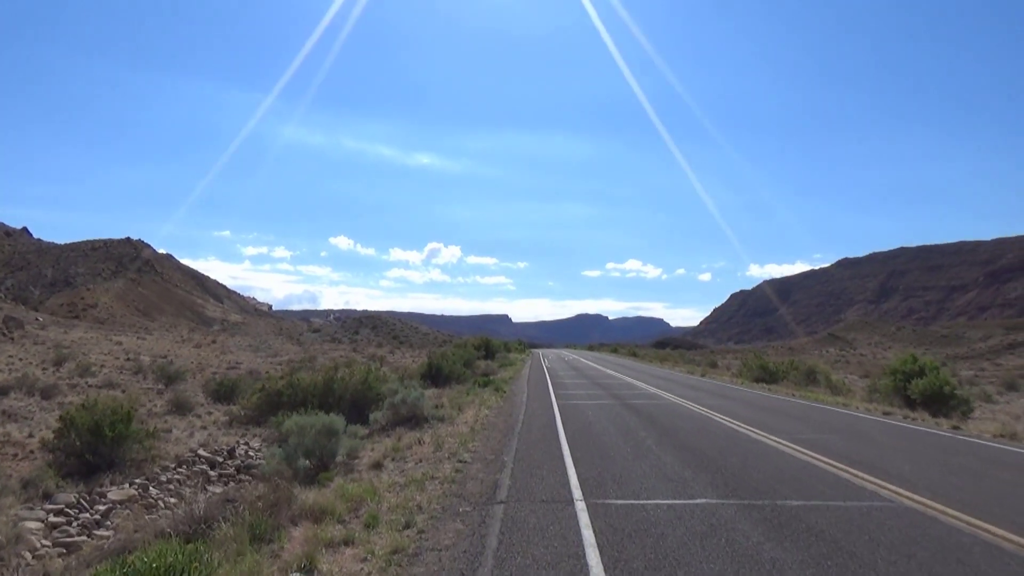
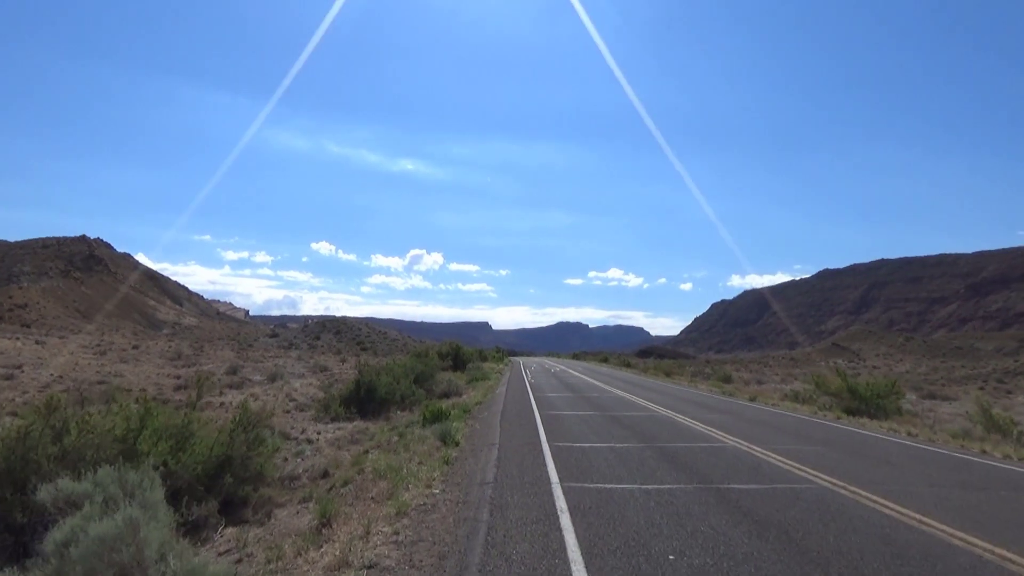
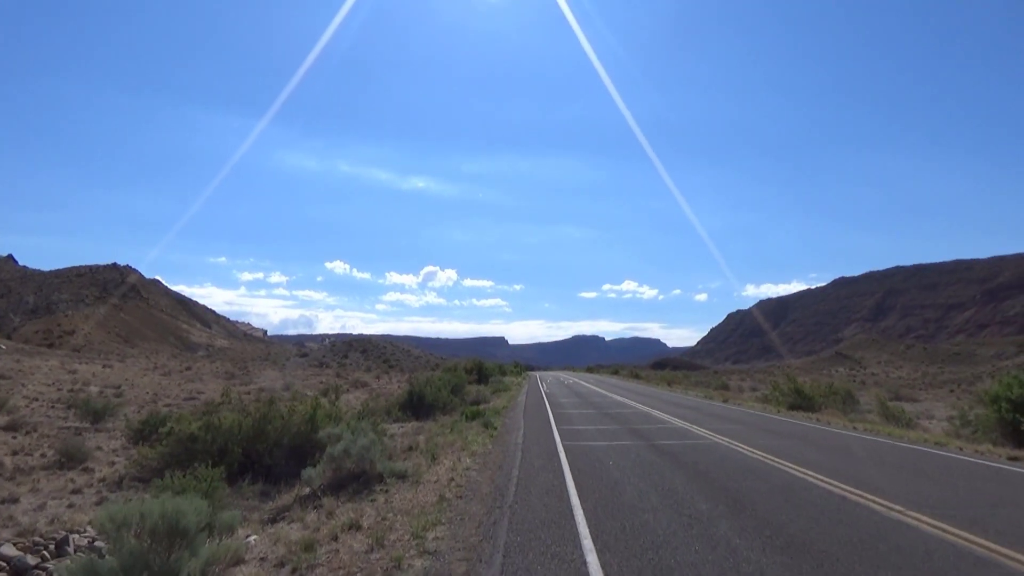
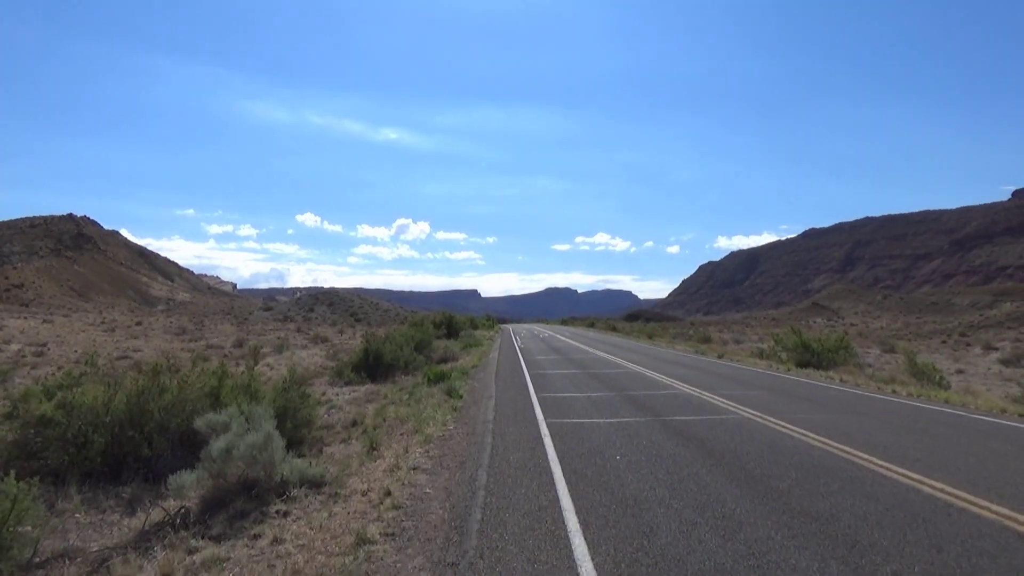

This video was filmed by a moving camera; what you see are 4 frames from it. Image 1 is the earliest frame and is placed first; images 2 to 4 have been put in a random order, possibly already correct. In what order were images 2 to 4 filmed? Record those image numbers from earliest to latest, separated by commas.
3, 4, 2
